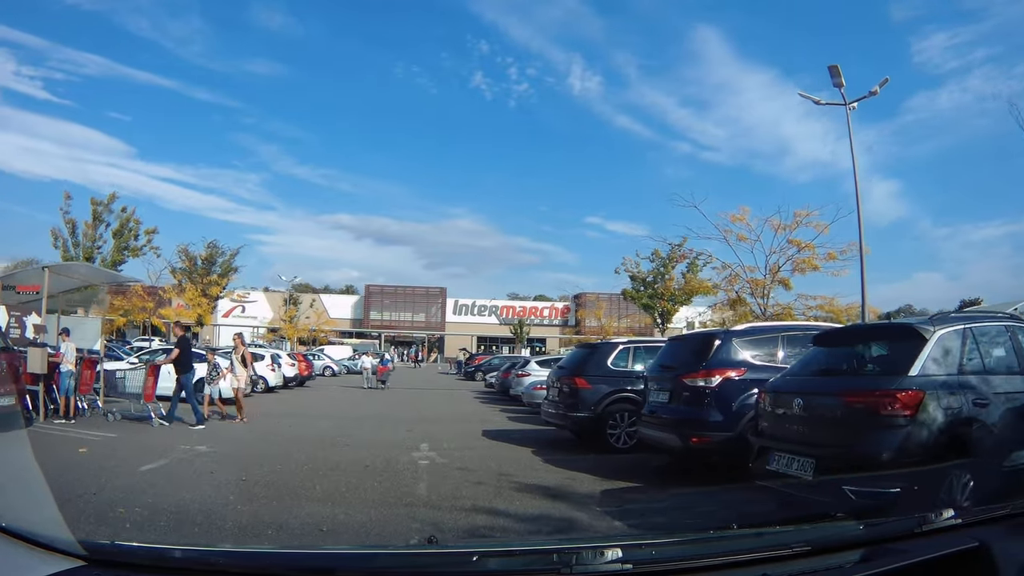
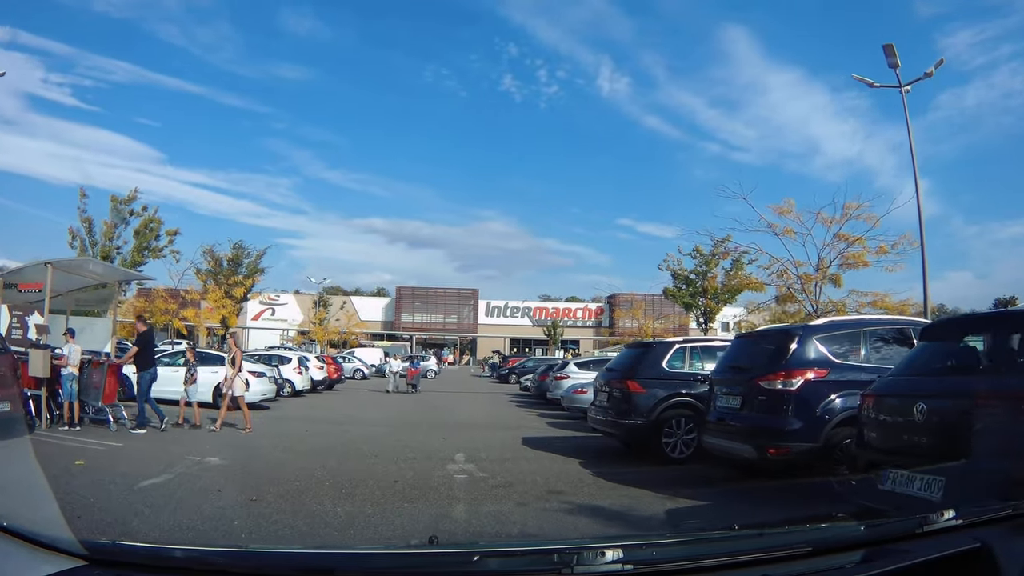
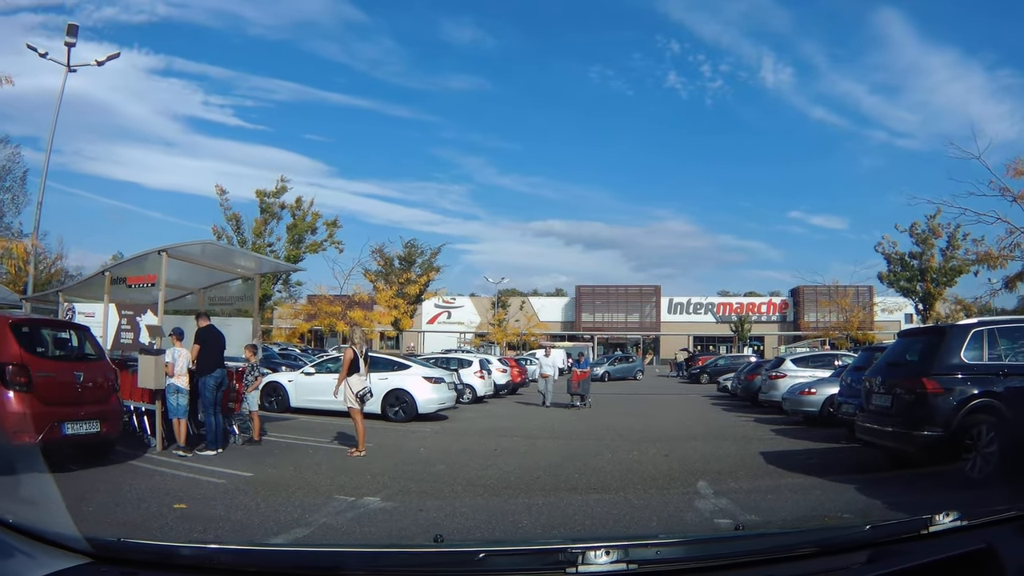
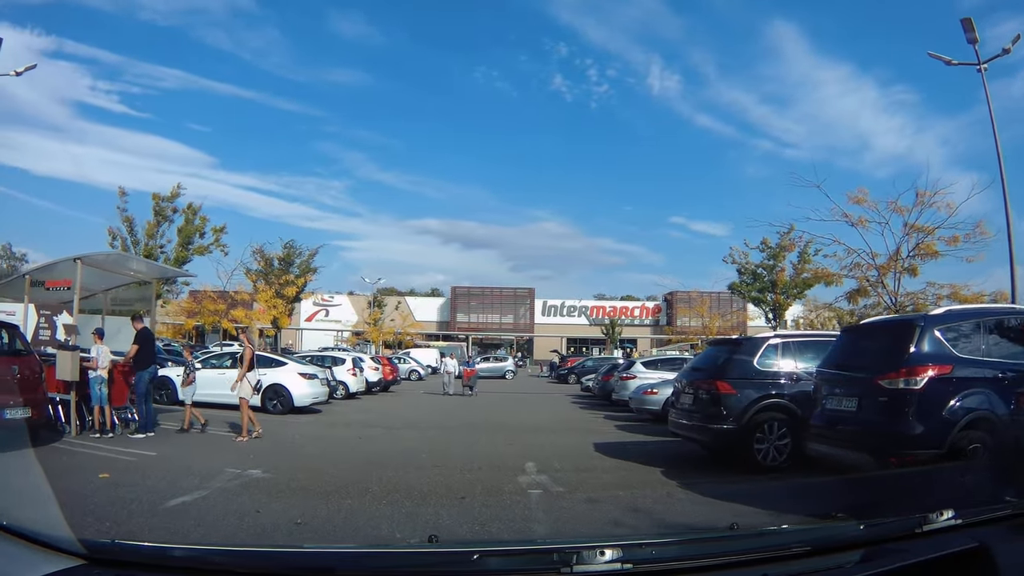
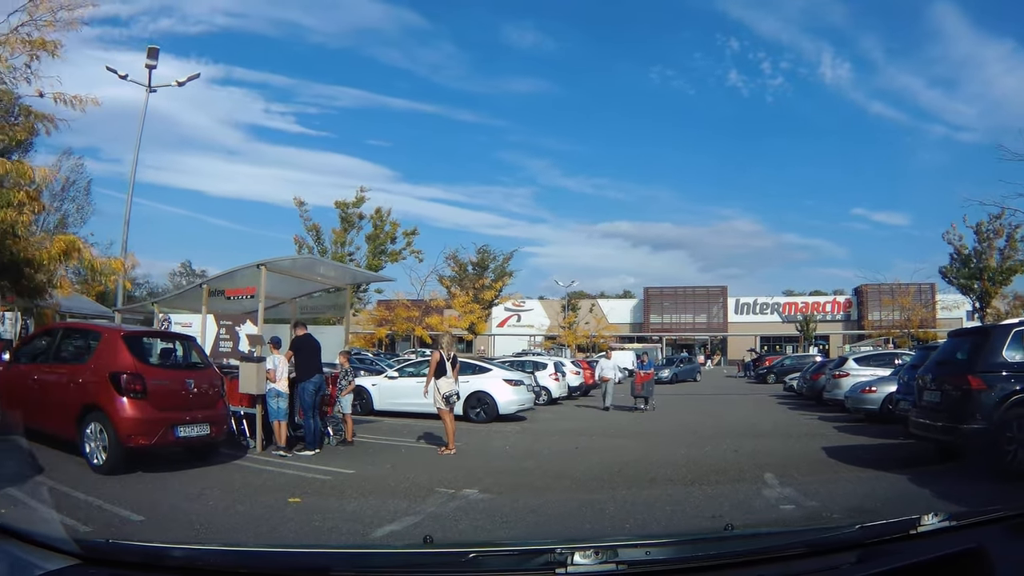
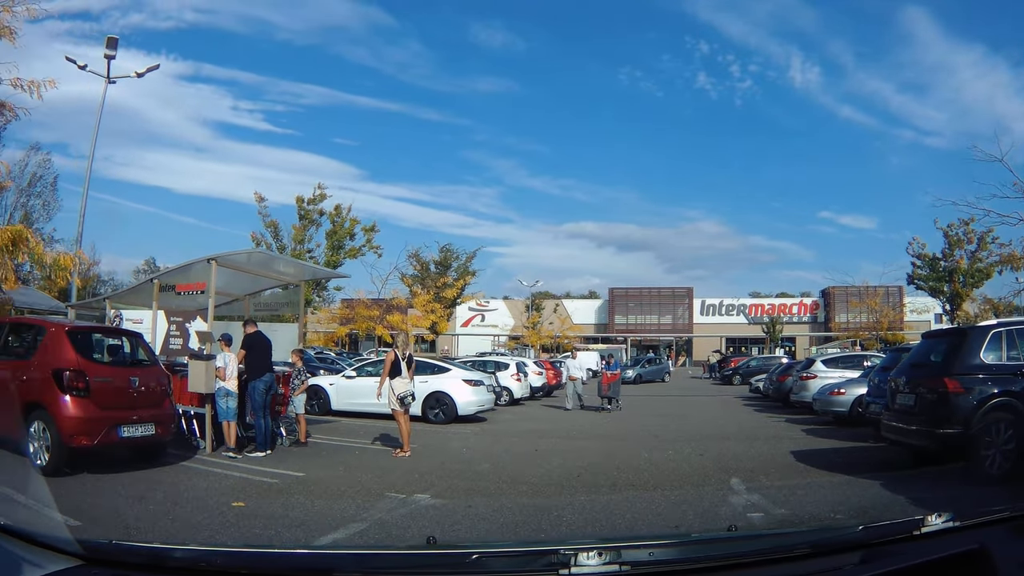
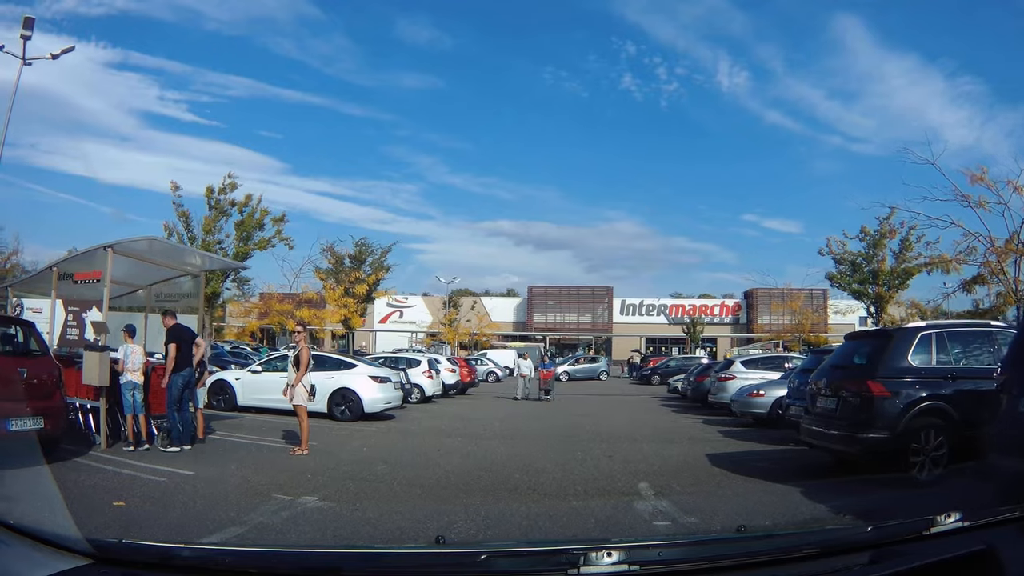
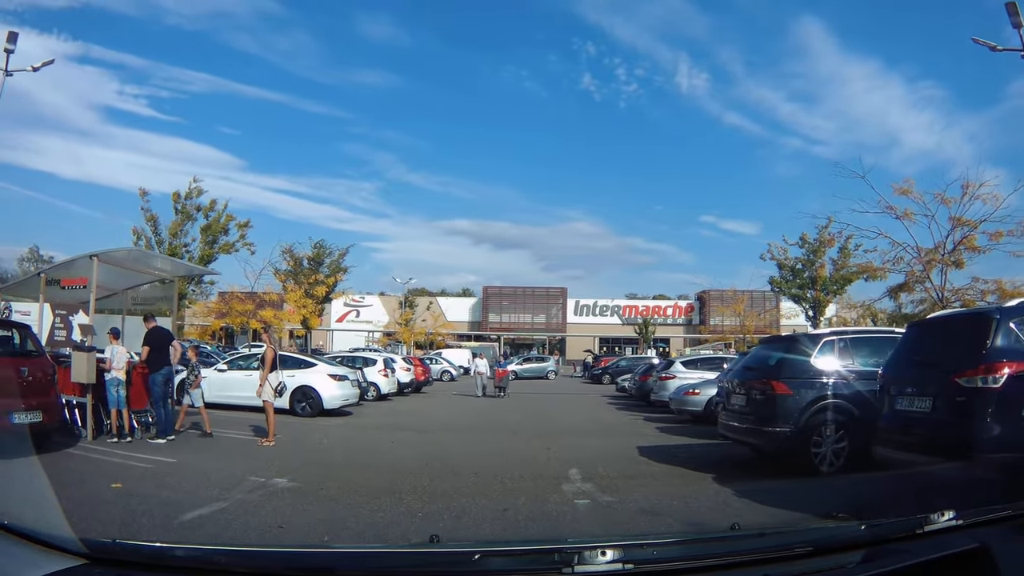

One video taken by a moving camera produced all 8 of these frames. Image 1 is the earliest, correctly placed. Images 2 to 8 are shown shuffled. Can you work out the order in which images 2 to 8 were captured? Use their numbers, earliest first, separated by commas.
2, 4, 8, 7, 3, 6, 5
